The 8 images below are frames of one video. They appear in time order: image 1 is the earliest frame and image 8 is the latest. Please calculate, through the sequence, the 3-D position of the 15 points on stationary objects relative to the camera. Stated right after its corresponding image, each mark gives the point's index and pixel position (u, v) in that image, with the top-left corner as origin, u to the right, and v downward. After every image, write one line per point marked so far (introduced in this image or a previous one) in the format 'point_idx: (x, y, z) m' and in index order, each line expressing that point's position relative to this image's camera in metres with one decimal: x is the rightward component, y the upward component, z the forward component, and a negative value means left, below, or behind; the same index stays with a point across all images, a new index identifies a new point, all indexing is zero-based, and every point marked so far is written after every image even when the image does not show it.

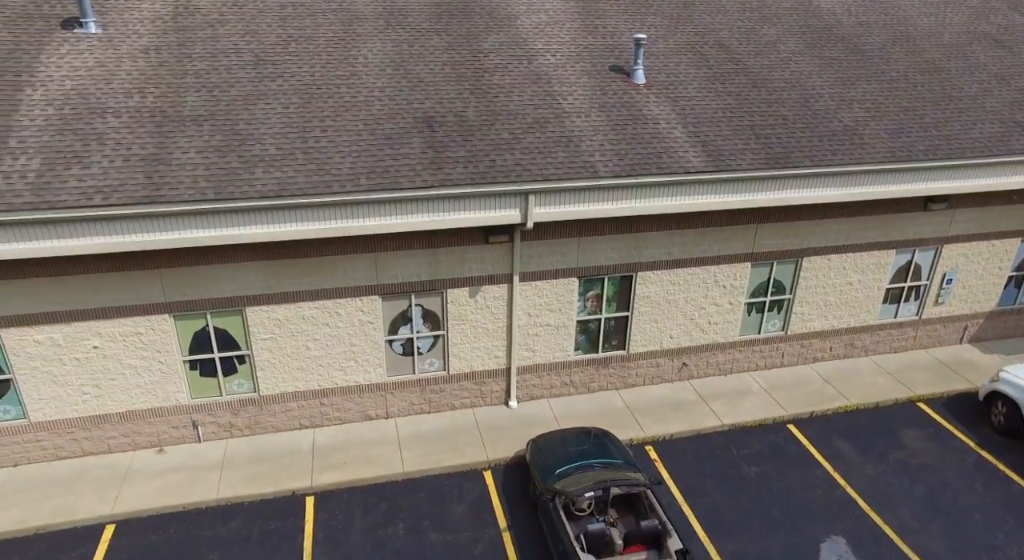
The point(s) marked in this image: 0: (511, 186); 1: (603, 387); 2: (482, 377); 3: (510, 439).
0: (0.0, +1.5, +10.4) m
1: (+1.9, -2.2, +13.5) m
2: (-0.5, -1.9, +12.8) m
3: (0.0, -3.0, +12.1) m
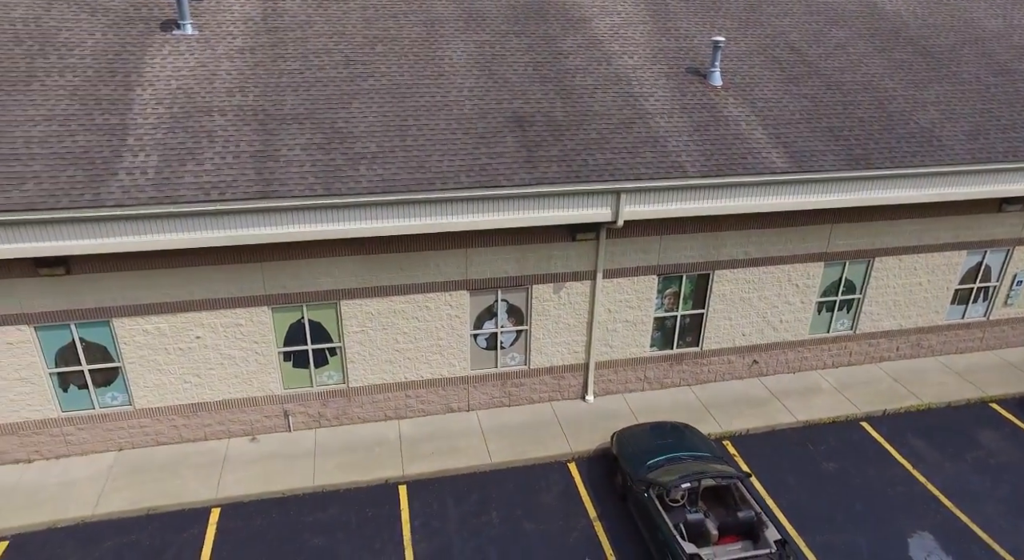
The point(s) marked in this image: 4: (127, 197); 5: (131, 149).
0: (+1.5, +1.6, +10.7) m
1: (+3.5, -2.2, +13.8) m
2: (+1.0, -1.8, +13.1) m
3: (+1.5, -2.9, +12.4) m
4: (-5.6, +1.2, +9.4) m
5: (-5.9, +2.1, +10.1) m
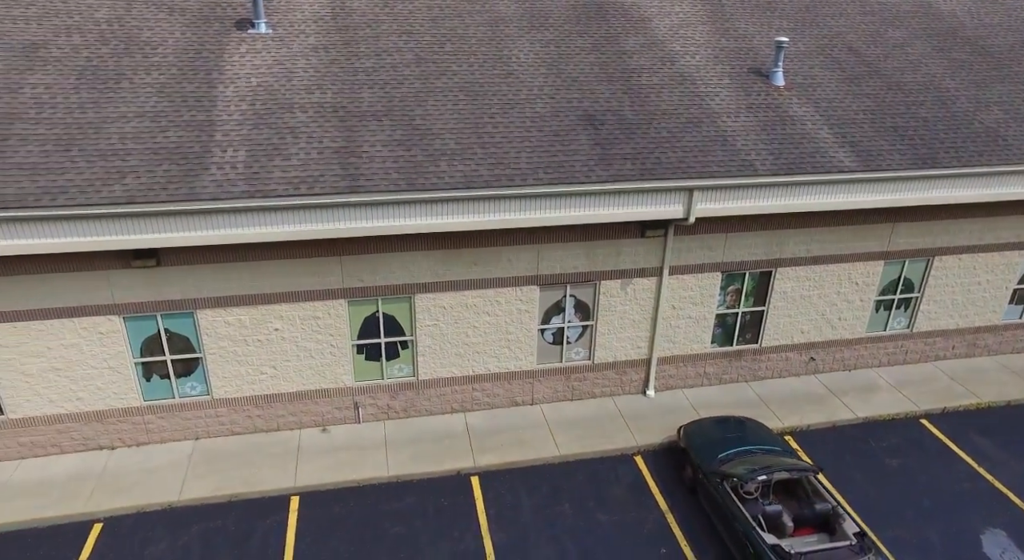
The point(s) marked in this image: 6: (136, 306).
0: (+2.8, +1.6, +10.9) m
1: (+4.8, -2.1, +13.9) m
2: (+2.3, -1.8, +13.3) m
3: (+2.8, -2.9, +12.5) m
4: (-4.3, +1.4, +9.7) m
5: (-4.7, +2.2, +10.4) m
6: (-6.2, -0.4, +10.7) m
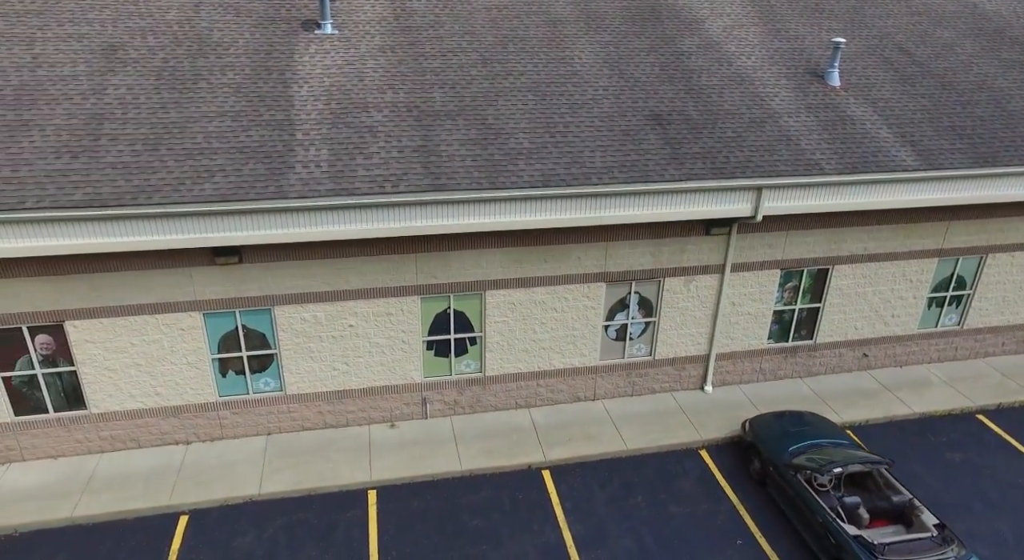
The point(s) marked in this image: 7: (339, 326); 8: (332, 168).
0: (+4.1, +1.7, +11.1) m
1: (+6.0, -2.1, +14.1) m
2: (+3.6, -1.7, +13.4) m
3: (+4.1, -2.8, +12.7) m
4: (-3.1, +1.4, +9.9) m
5: (-3.4, +2.2, +10.5) m
6: (-5.0, -0.4, +10.9) m
7: (-3.1, -0.8, +11.5) m
8: (-2.8, +1.8, +10.2) m
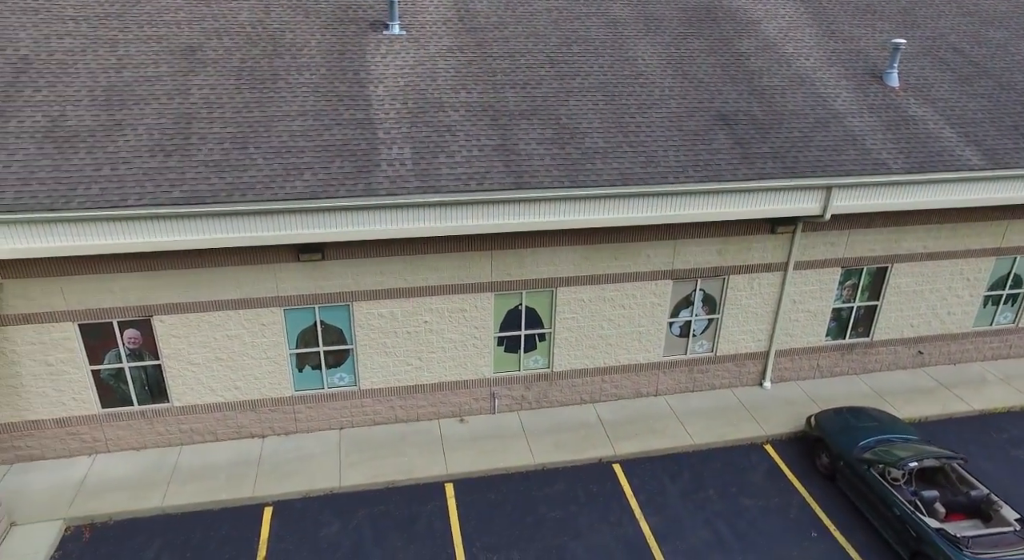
0: (+5.4, +1.7, +11.2) m
1: (+7.3, -2.0, +14.2) m
2: (+4.9, -1.7, +13.6) m
3: (+5.4, -2.8, +12.9) m
4: (-1.8, +1.5, +10.1) m
5: (-2.1, +2.3, +10.8) m
6: (-3.7, -0.3, +11.1) m
7: (-1.8, -0.8, +11.7) m
8: (-1.5, +1.8, +10.4) m
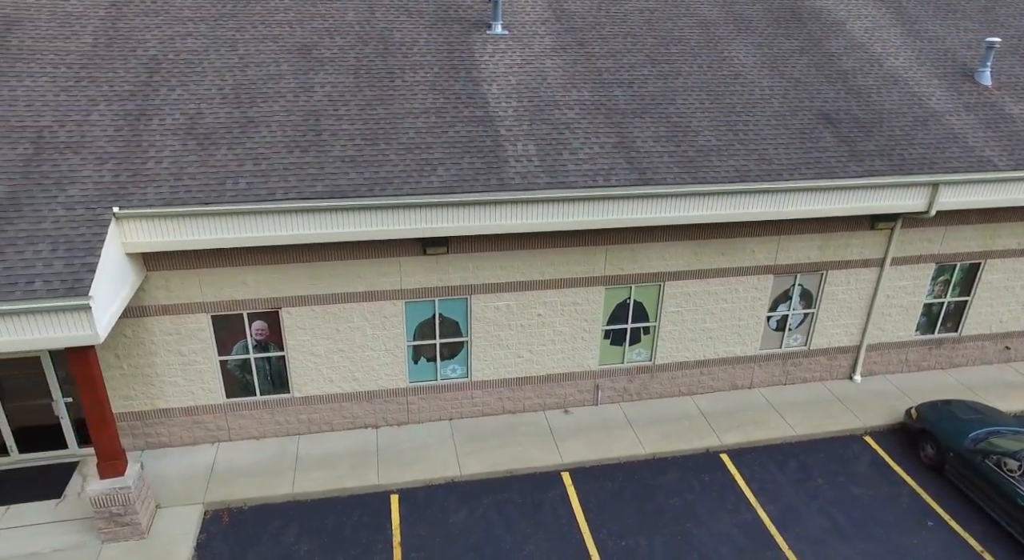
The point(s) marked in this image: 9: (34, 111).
0: (+7.4, +1.8, +11.5) m
1: (+9.4, -1.9, +14.4) m
2: (+6.9, -1.6, +13.8) m
3: (+7.4, -2.7, +13.1) m
4: (+0.2, +1.6, +10.3) m
5: (-0.1, +2.4, +11.0) m
6: (-1.6, -0.2, +11.4) m
7: (+0.3, -0.6, +12.0) m
8: (+0.5, +1.9, +10.7) m
9: (-7.7, +2.7, +10.4) m
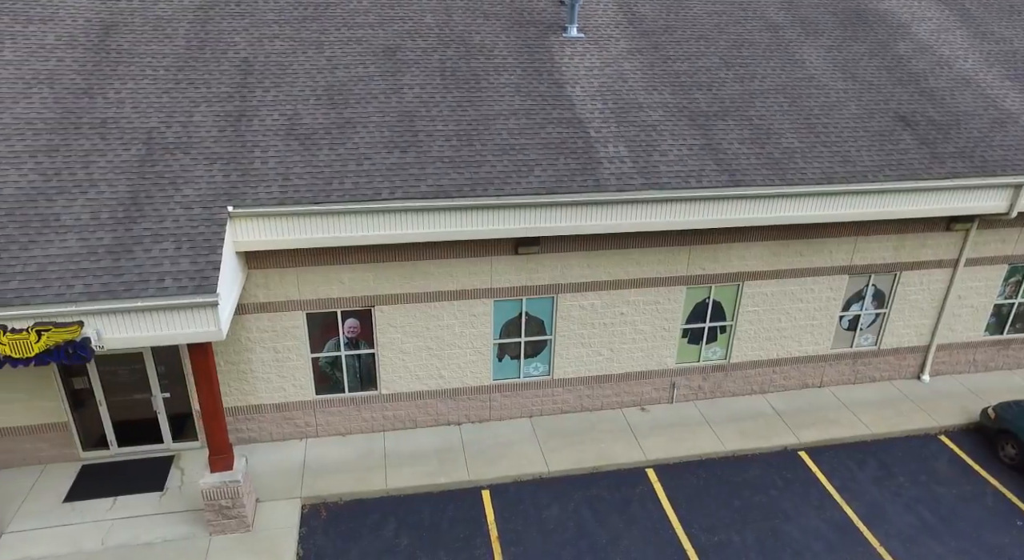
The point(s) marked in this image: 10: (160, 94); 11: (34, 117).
0: (+9.0, +1.8, +11.6) m
1: (+11.0, -1.9, +14.5) m
2: (+8.5, -1.6, +13.9) m
3: (+9.0, -2.7, +13.2) m
4: (+1.8, +1.6, +10.5) m
5: (+1.5, +2.4, +11.2) m
6: (-0.1, -0.2, +11.5) m
7: (+1.8, -0.6, +12.1) m
8: (+2.1, +1.9, +10.9) m
9: (-6.1, +2.7, +10.6) m
10: (-6.0, +3.2, +11.0) m
11: (-7.6, +2.6, +10.3) m
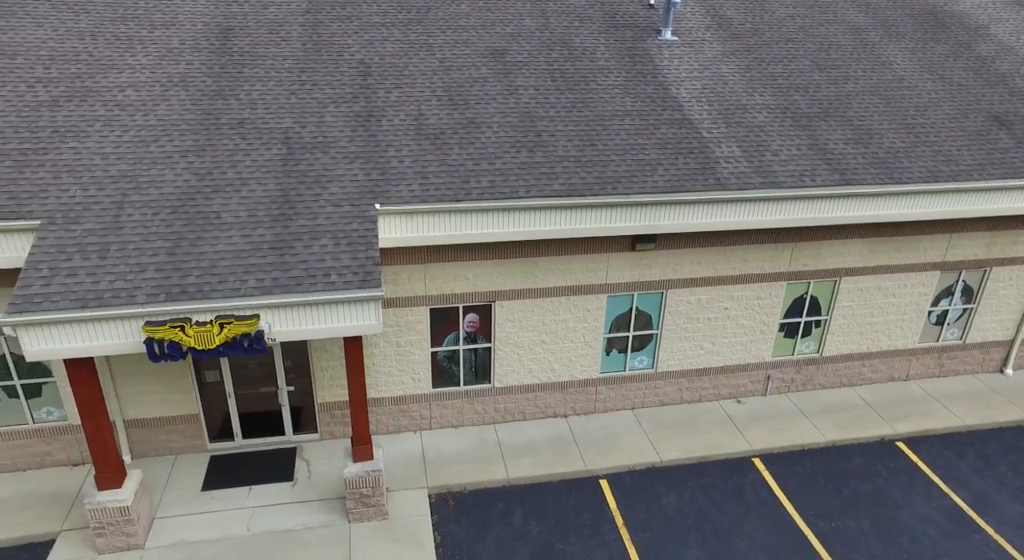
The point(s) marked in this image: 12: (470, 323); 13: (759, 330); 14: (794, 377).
0: (+11.0, +1.9, +11.9) m
1: (+13.0, -1.8, +14.8) m
2: (+10.6, -1.5, +14.3) m
3: (+11.0, -2.6, +13.5) m
4: (+3.9, +1.7, +10.8) m
5: (+3.6, +2.5, +11.5) m
6: (+2.0, -0.1, +11.9) m
7: (+3.9, -0.6, +12.5) m
8: (+4.1, +2.0, +11.2) m
9: (-4.0, +2.8, +11.0) m
10: (-3.9, +3.2, +11.3) m
11: (-5.5, +2.7, +10.6) m
12: (-0.8, -0.8, +11.8) m
13: (+4.9, -1.0, +12.9) m
14: (+5.9, -2.0, +13.5) m
